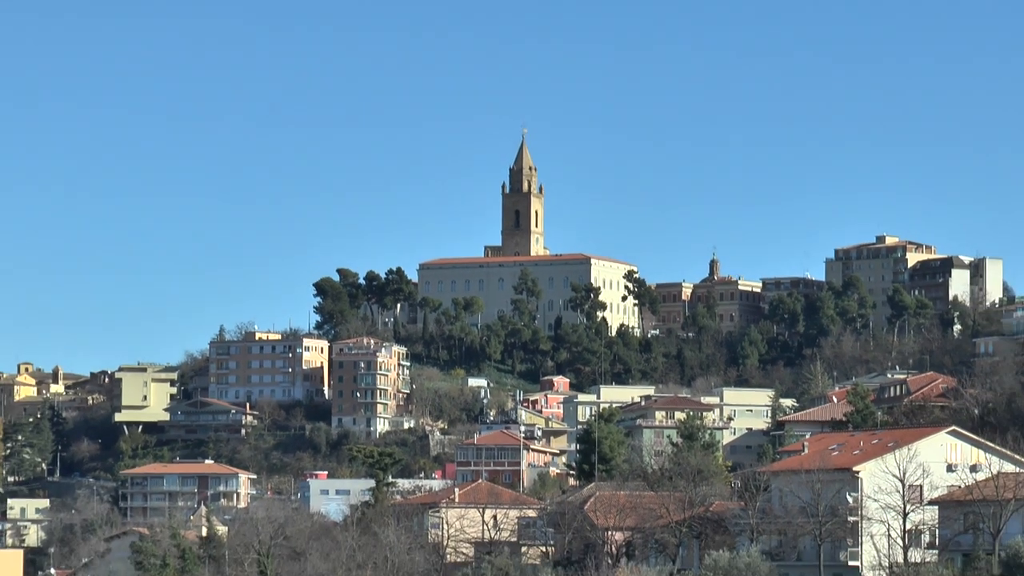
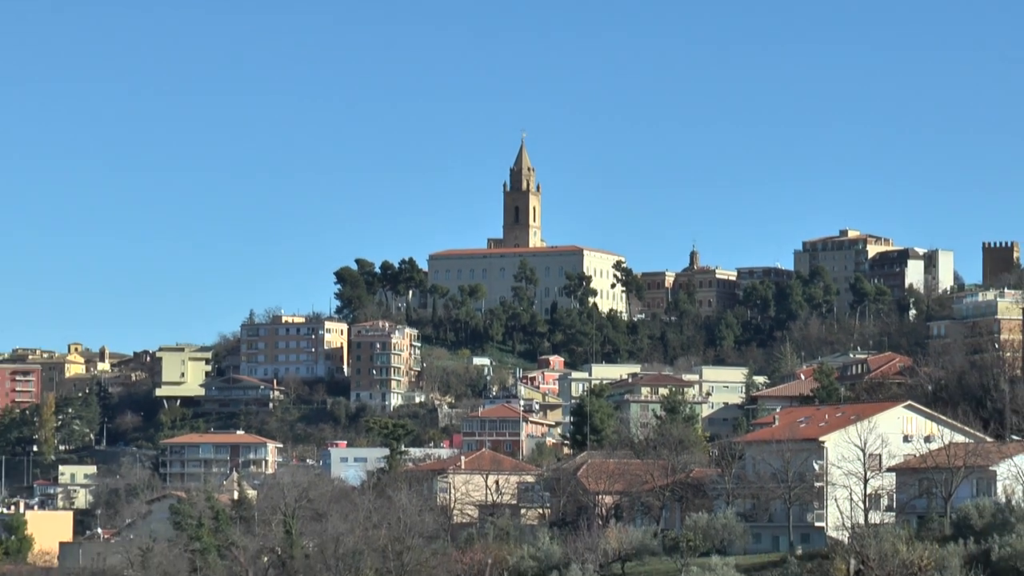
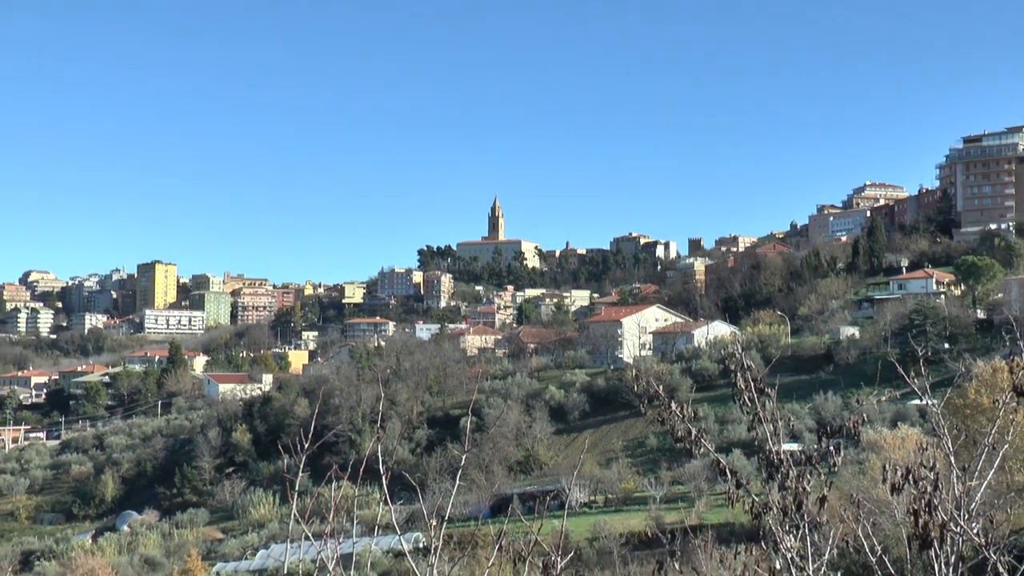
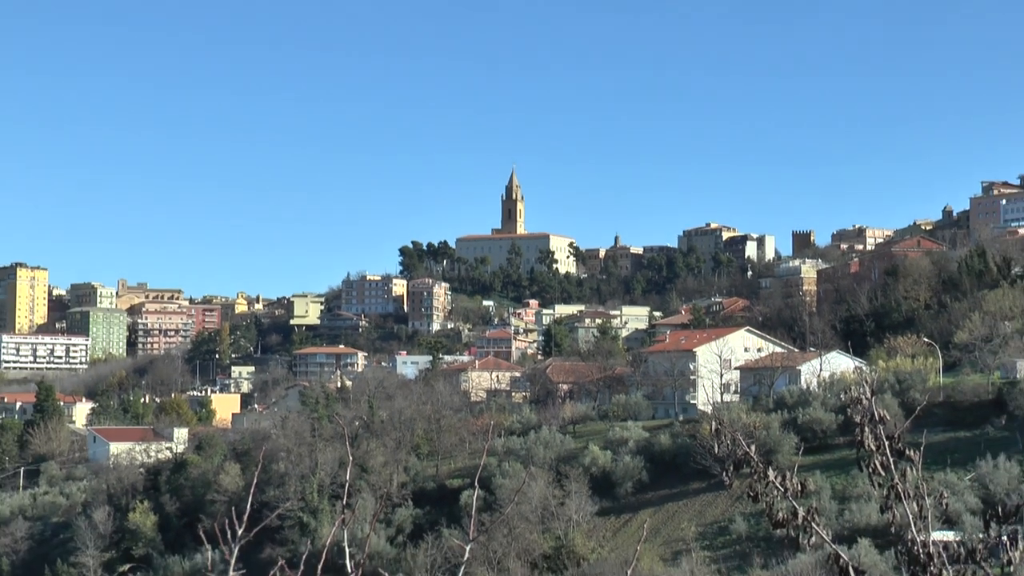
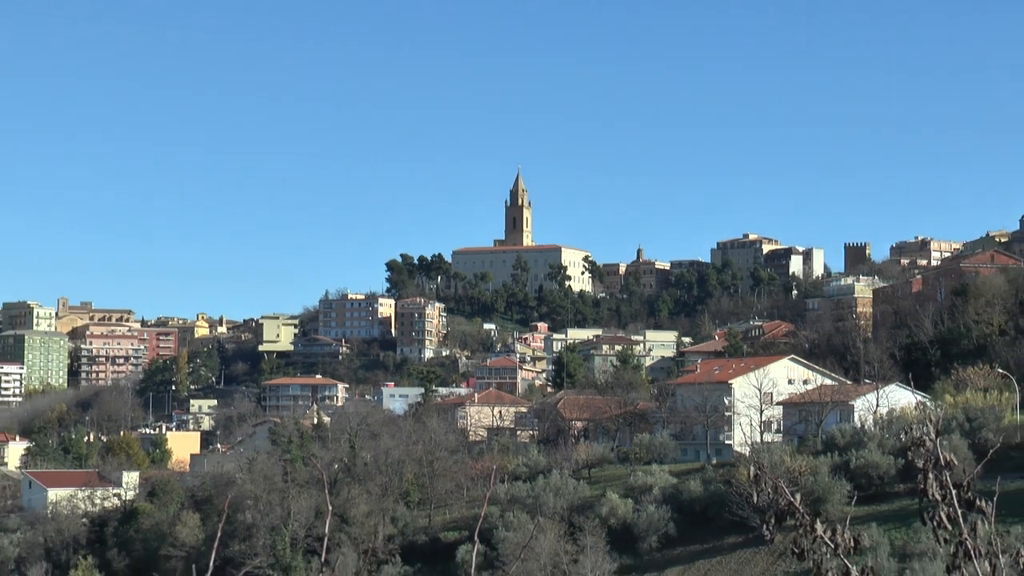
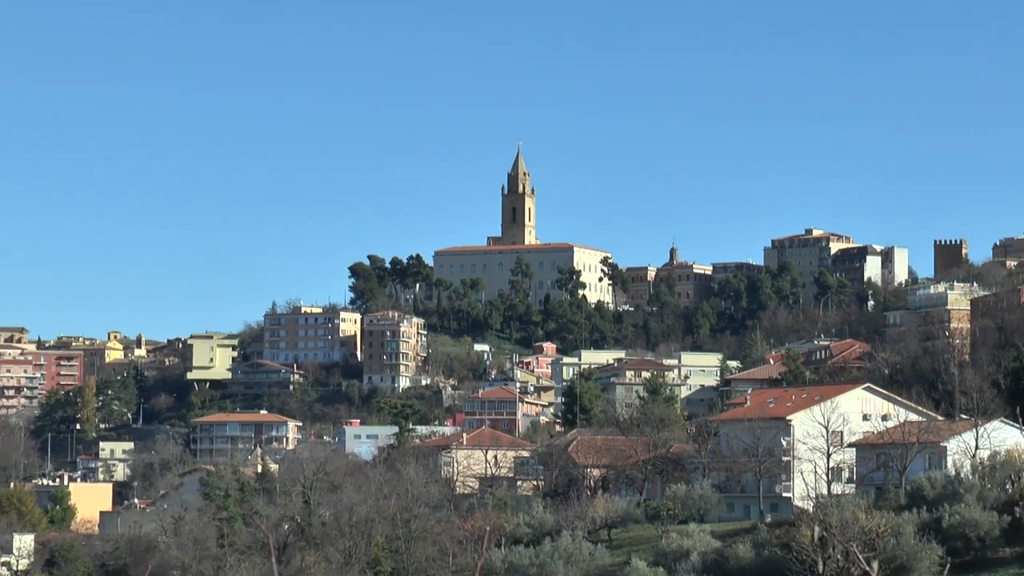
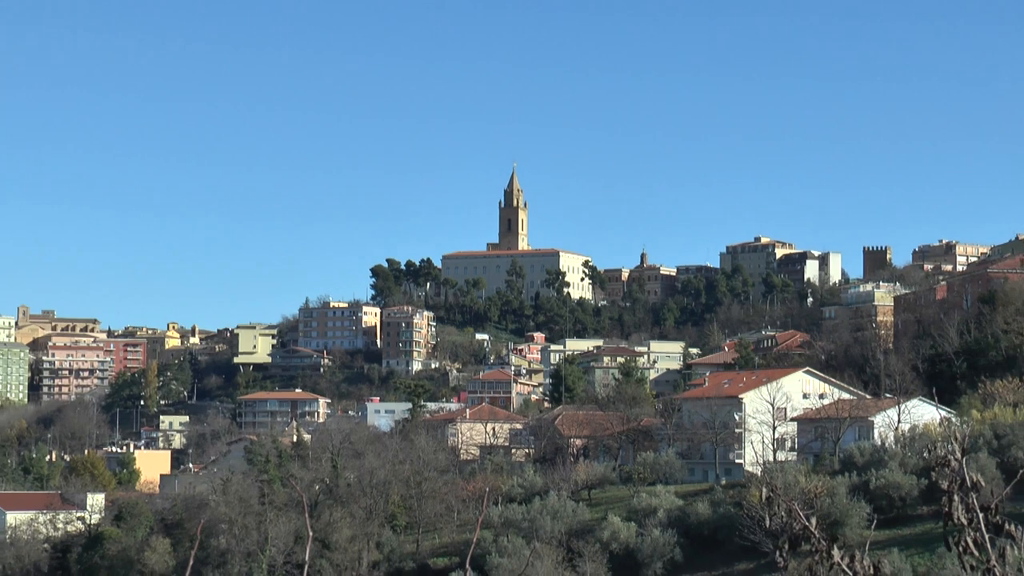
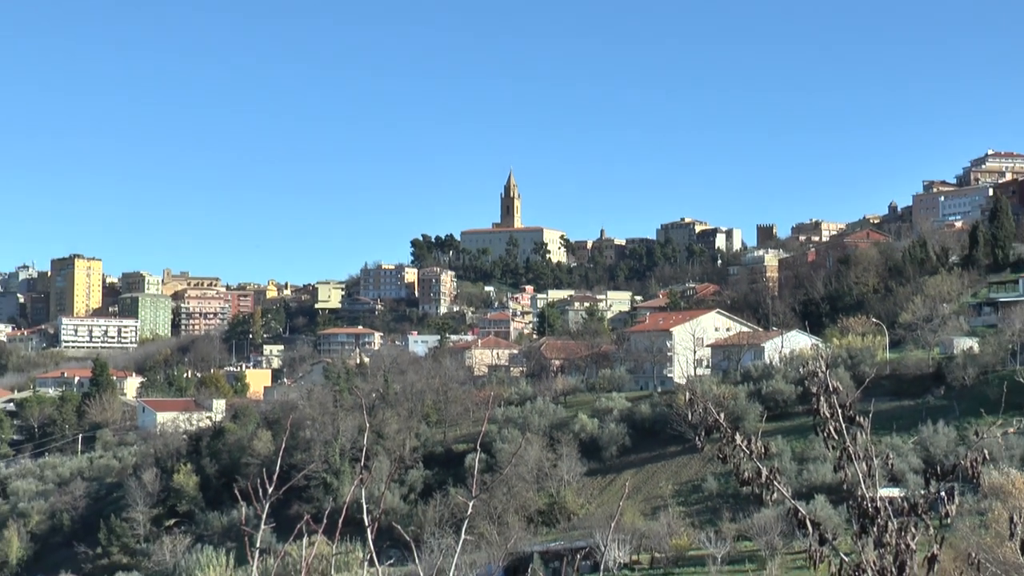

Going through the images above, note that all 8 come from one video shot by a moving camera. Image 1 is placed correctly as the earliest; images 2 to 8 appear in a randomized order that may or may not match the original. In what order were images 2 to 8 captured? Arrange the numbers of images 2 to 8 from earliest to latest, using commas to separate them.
2, 6, 7, 5, 4, 8, 3
